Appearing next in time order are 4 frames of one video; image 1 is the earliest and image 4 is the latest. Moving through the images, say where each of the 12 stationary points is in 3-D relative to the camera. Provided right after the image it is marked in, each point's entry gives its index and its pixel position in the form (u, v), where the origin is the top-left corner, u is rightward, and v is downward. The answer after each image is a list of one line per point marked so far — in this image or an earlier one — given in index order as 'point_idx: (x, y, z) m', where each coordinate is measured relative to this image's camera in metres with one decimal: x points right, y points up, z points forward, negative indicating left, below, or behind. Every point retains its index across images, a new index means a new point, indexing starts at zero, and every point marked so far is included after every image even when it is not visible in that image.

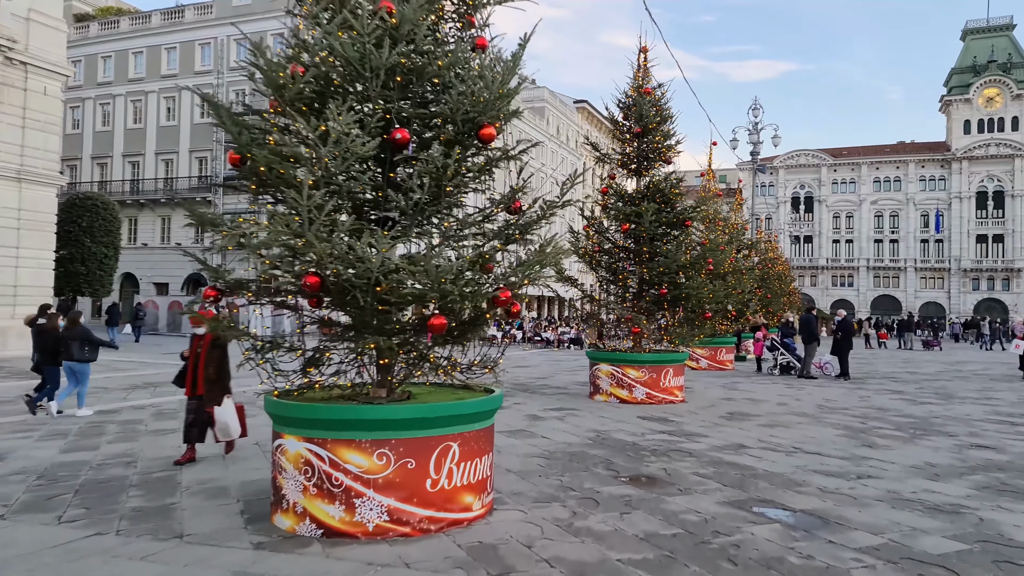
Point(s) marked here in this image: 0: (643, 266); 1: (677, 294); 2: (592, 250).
0: (+2.0, +0.4, +10.9) m
1: (+2.5, -0.1, +10.8) m
2: (+1.3, +0.6, +11.1) m
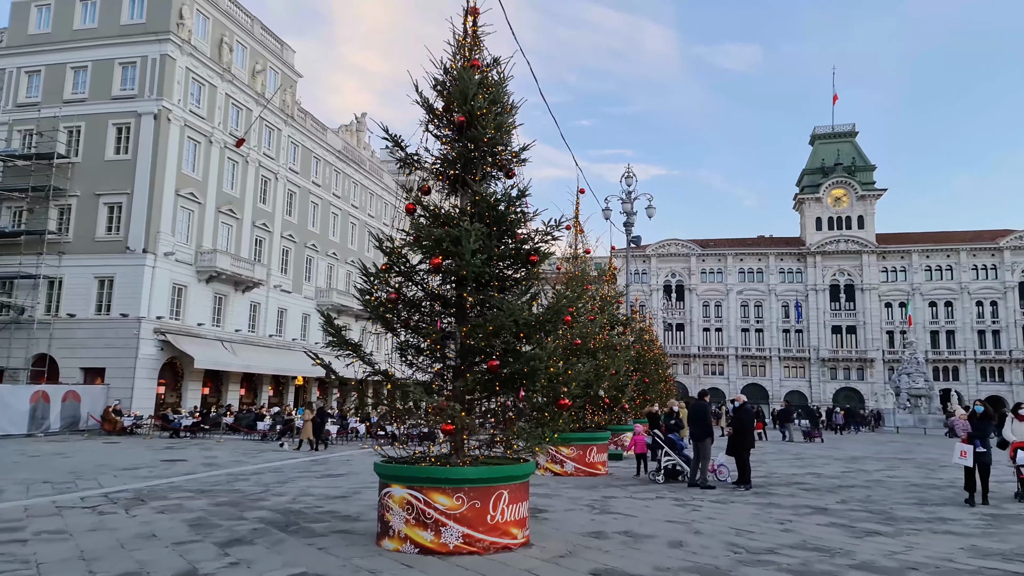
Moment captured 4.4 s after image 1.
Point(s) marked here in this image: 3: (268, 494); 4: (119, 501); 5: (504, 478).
0: (-0.5, -0.4, +7.0) m
1: (0.0, -0.8, +6.9) m
2: (-1.3, -0.1, +7.1) m
3: (-3.7, -3.1, +10.6) m
4: (-5.7, -3.1, +10.1) m
5: (-0.1, -1.8, +6.5) m
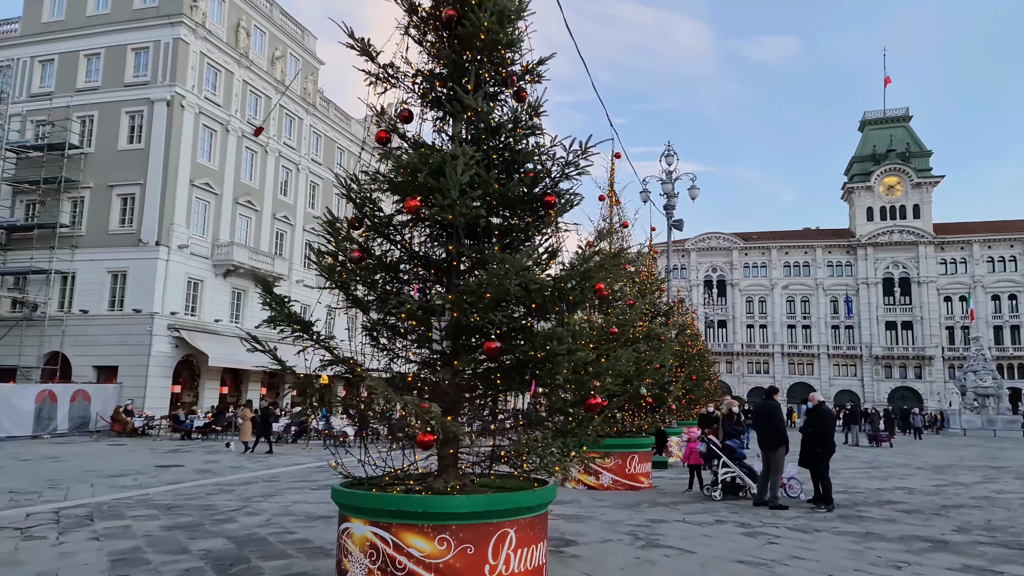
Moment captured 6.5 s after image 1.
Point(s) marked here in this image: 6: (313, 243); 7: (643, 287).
0: (-0.4, -0.1, +5.1) m
1: (+0.1, -0.5, +4.9) m
2: (-1.2, +0.2, +5.2) m
3: (-3.4, -2.8, +8.8) m
4: (-5.5, -2.8, +8.5) m
5: (0.0, -1.4, +4.5) m
6: (-1.6, +0.4, +5.5) m
7: (+2.6, 0.0, +13.7) m
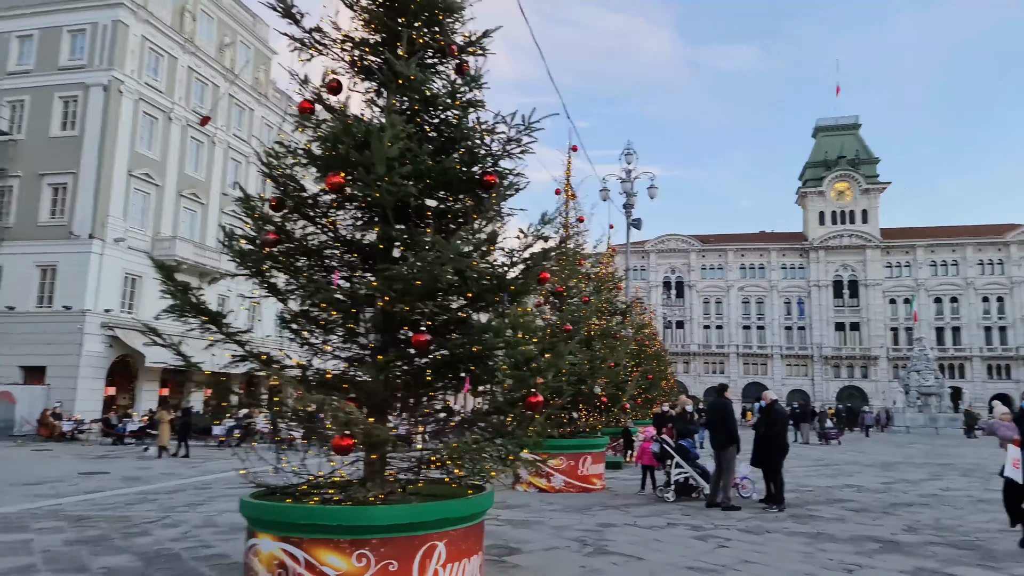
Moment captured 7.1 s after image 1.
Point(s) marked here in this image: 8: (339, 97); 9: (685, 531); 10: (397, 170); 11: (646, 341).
0: (-0.8, 0.0, +4.6) m
1: (-0.3, -0.4, +4.5) m
2: (-1.6, +0.3, +4.7) m
3: (-4.1, -2.7, +8.1) m
4: (-6.1, -2.7, +7.7) m
5: (-0.4, -1.4, +4.0) m
6: (-2.0, +0.4, +4.9) m
7: (+1.7, +0.1, +13.4) m
8: (-1.2, +1.4, +5.0) m
9: (+1.8, -2.6, +7.4) m
10: (-0.7, +0.7, +4.3) m
11: (+3.3, -1.3, +17.3) m
